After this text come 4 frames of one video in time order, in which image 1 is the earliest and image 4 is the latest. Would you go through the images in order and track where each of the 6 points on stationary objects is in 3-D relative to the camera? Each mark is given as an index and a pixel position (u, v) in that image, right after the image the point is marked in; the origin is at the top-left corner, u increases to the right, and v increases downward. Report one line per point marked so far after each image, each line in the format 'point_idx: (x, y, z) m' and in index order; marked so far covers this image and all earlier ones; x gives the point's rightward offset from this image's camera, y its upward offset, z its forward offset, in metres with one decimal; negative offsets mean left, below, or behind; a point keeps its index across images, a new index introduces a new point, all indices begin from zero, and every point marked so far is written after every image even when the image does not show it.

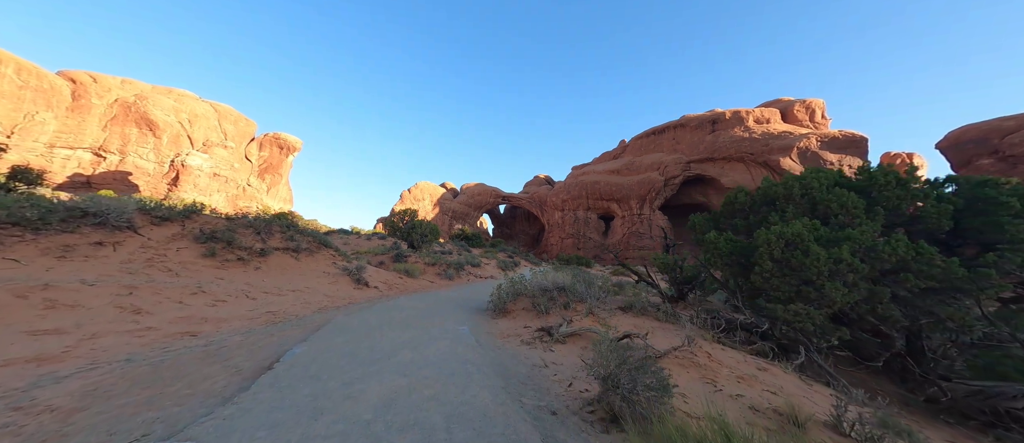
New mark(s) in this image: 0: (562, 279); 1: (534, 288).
0: (+1.4, -1.6, +8.2) m
1: (+0.6, -1.8, +8.1) m
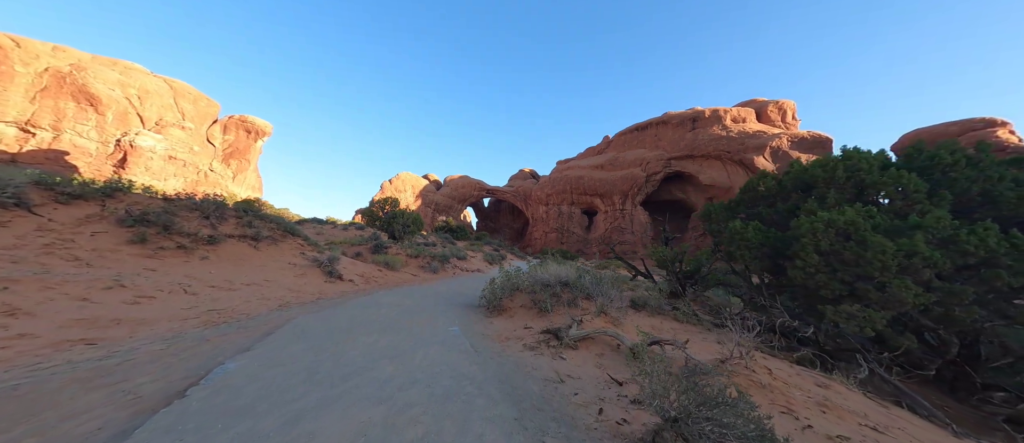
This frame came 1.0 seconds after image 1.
0: (+1.3, -1.2, +7.3) m
1: (+0.5, -1.5, +7.2) m
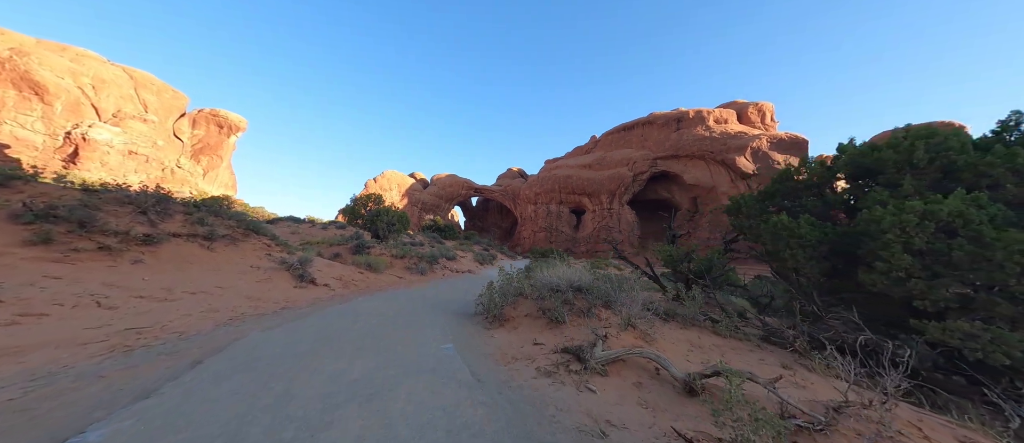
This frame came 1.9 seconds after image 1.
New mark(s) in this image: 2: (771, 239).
0: (+1.3, -1.1, +6.3) m
1: (+0.5, -1.4, +6.1) m
2: (+5.0, -0.3, +5.7) m
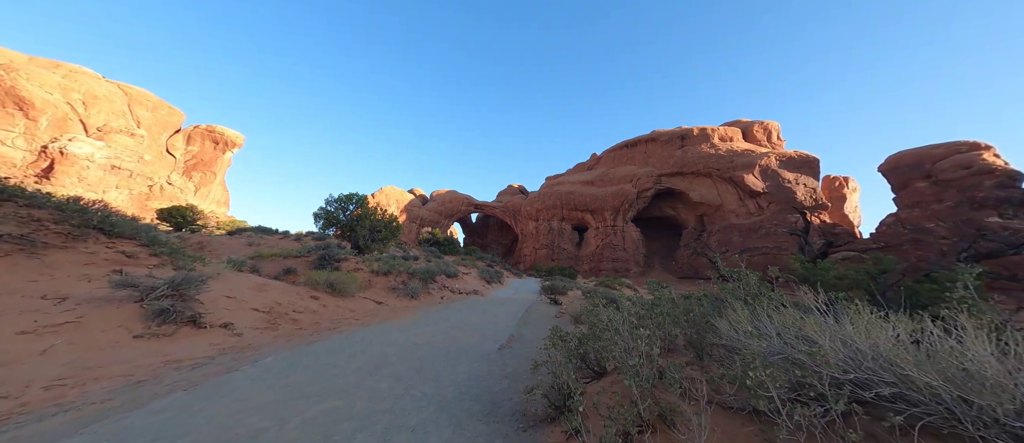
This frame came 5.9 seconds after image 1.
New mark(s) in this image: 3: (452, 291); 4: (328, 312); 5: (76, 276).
0: (+2.4, -0.7, +1.8) m
1: (+1.6, -1.0, +1.7) m
2: (+6.0, +0.1, +1.3) m
3: (-2.6, -3.1, +13.0) m
4: (-4.7, -2.4, +7.7) m
5: (-6.8, -0.8, +4.7) m
